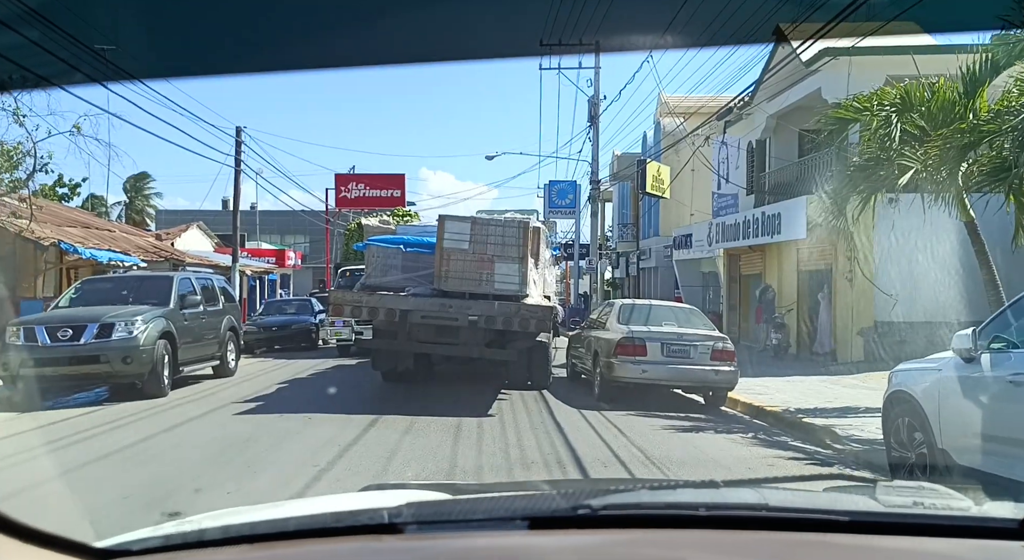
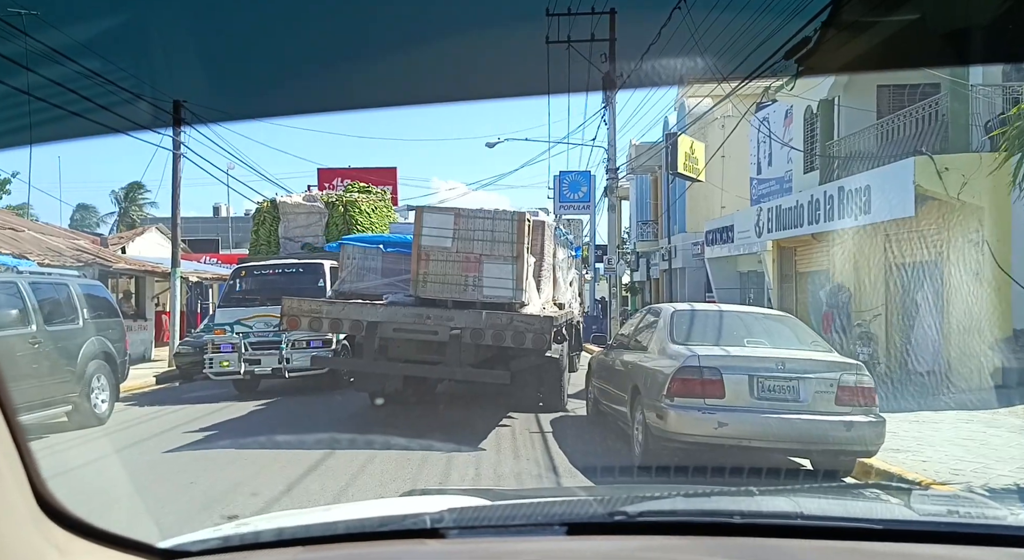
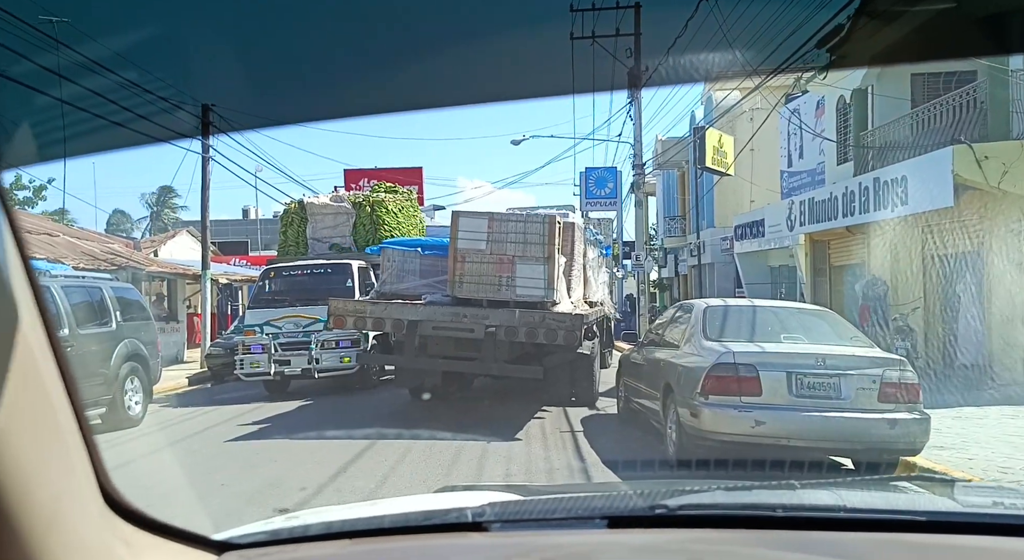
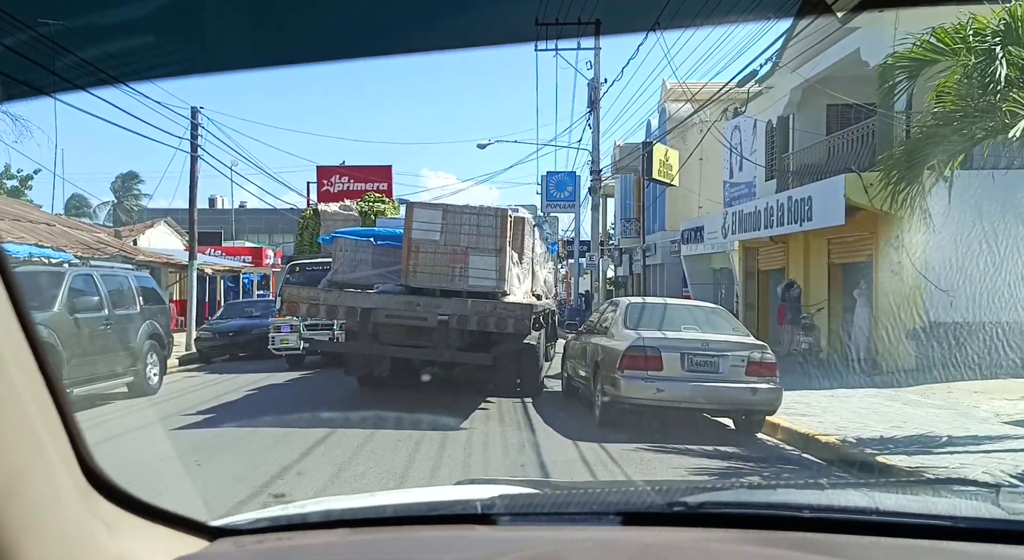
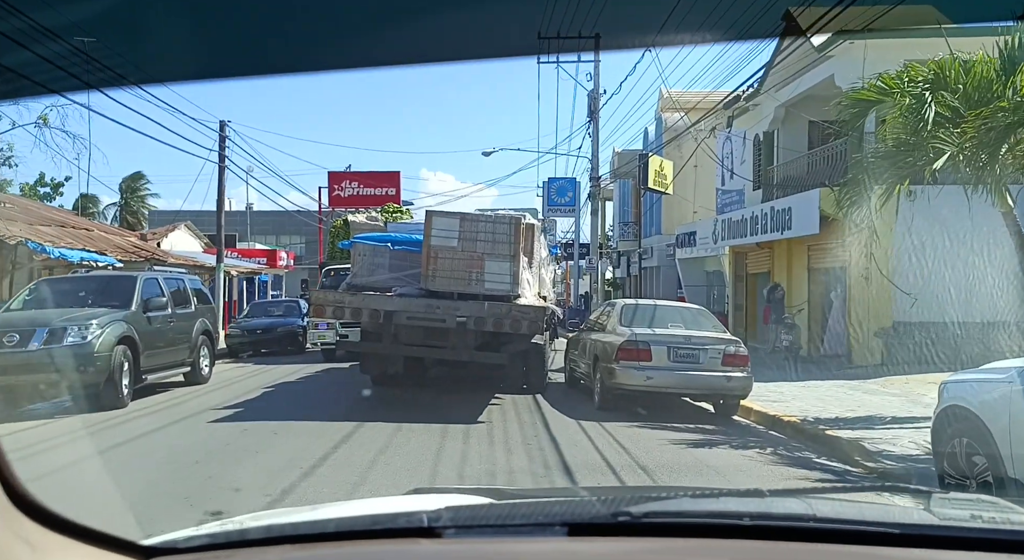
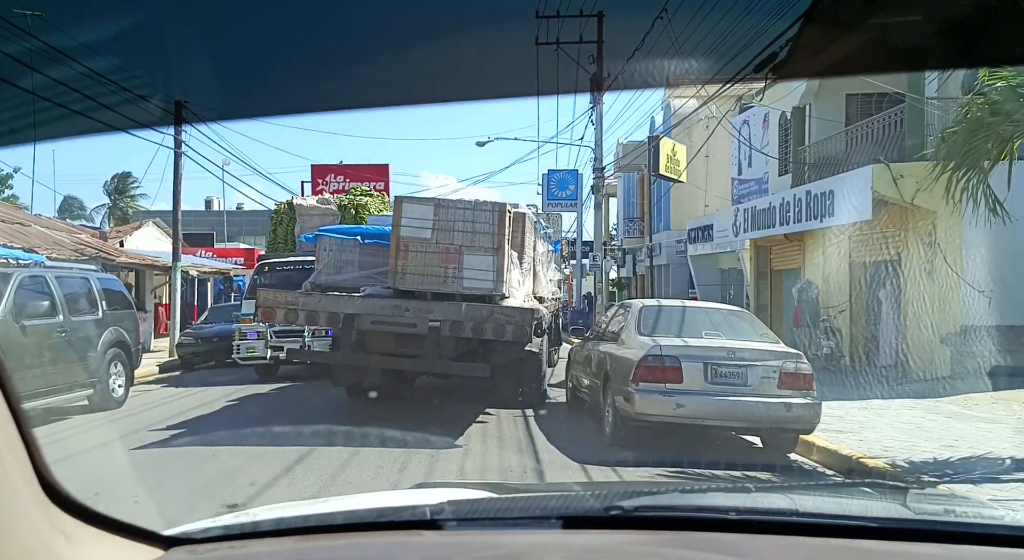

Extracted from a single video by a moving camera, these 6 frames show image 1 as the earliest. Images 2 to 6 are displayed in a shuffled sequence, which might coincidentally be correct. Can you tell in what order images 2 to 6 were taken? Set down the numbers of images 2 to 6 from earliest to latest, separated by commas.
5, 4, 6, 2, 3
